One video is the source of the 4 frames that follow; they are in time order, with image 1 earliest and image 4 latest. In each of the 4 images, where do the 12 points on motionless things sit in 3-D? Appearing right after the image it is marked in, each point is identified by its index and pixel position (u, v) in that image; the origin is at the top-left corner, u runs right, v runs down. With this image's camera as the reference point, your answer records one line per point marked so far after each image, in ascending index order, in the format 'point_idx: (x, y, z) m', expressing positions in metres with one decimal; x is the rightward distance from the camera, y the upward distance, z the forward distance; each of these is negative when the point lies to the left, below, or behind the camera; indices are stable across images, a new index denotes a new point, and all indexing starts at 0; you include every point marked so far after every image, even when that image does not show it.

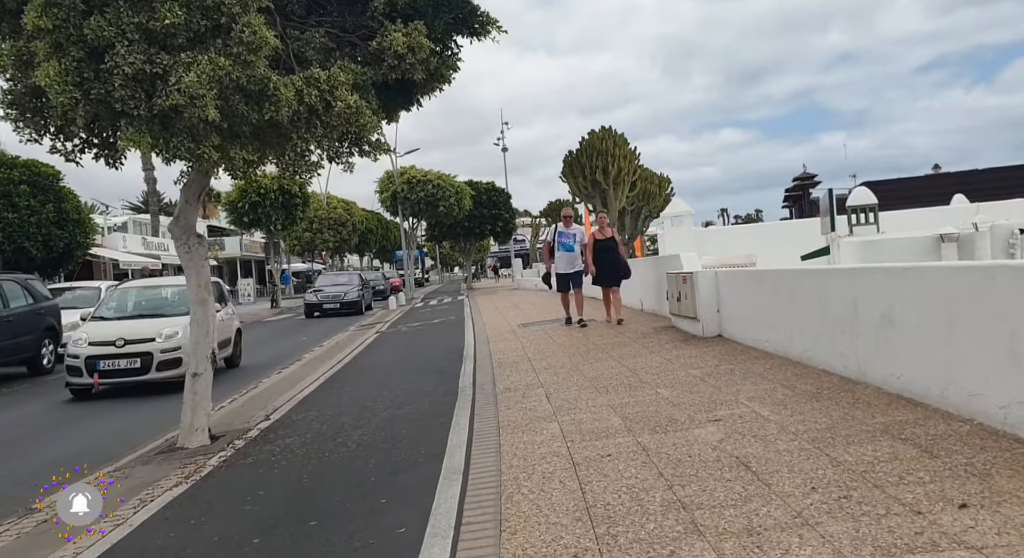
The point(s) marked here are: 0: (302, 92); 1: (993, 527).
0: (-1.9, +1.7, +5.6) m
1: (+2.0, -1.0, +2.6) m
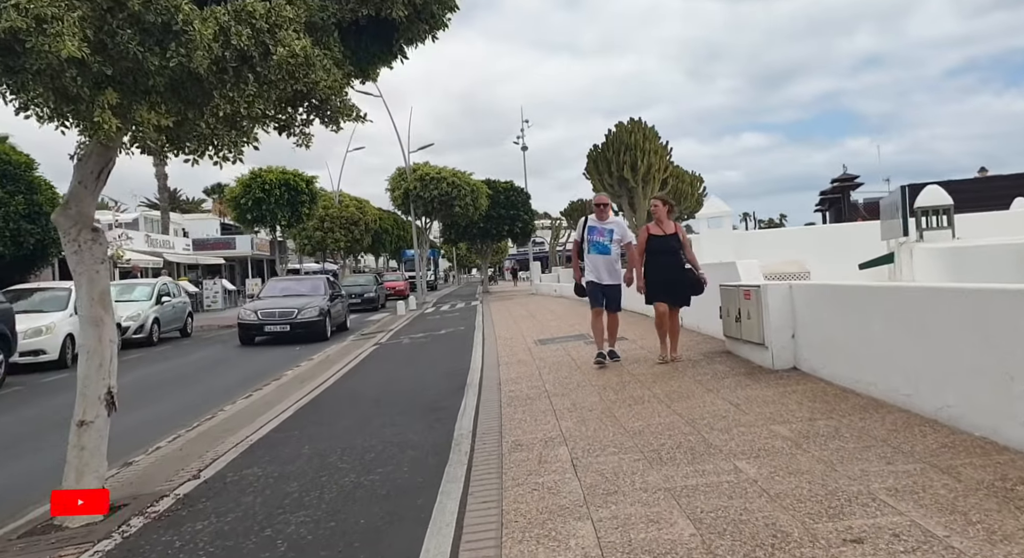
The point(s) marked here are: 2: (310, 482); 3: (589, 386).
0: (-1.8, +1.6, +3.9) m
1: (+1.9, -1.1, +0.8) m
2: (-1.4, -1.4, +4.4) m
3: (+0.8, -1.1, +6.3) m
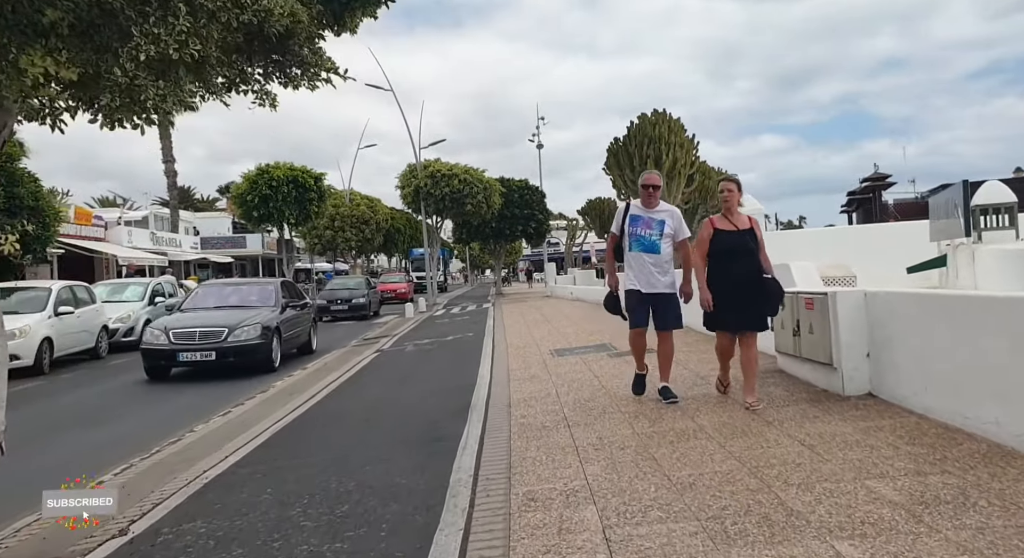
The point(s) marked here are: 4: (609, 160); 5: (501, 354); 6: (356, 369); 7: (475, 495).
0: (-1.7, +1.6, +2.9) m
1: (+1.9, -1.2, -0.4) m
2: (-1.4, -1.4, +3.4) m
3: (+0.9, -1.1, +5.2) m
4: (+3.0, +3.7, +19.4) m
5: (-0.2, -1.2, +9.7) m
6: (-2.5, -1.4, +9.9) m
7: (-0.2, -1.3, +3.9) m
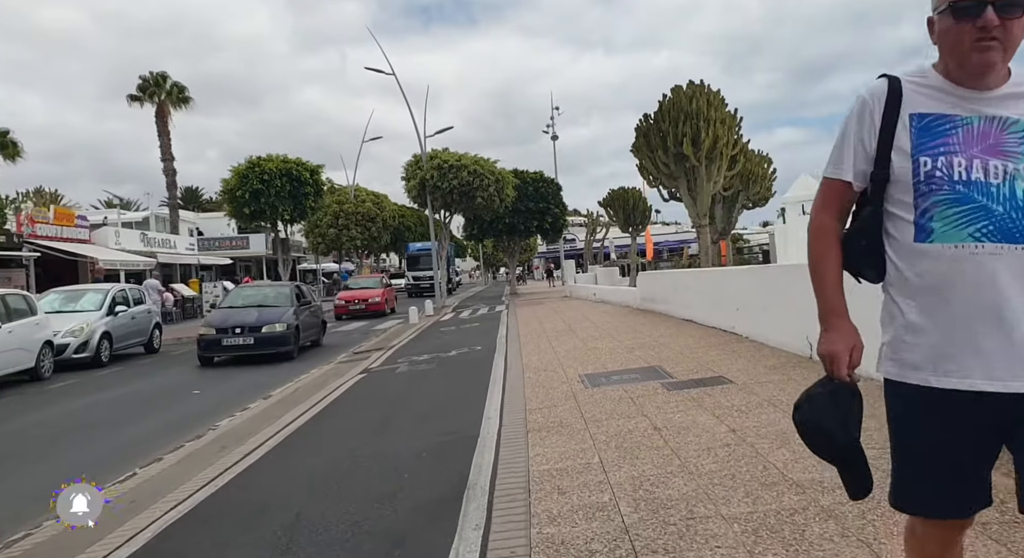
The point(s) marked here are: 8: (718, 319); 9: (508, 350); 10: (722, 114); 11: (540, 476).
0: (-1.7, +1.5, +0.7) m
1: (+1.9, -1.2, -2.7) m
2: (-1.3, -1.5, +1.2) m
3: (+1.0, -1.2, +2.9) m
4: (+3.4, +3.7, +17.1) m
5: (+0.1, -1.2, +7.4) m
6: (-2.3, -1.5, +7.7) m
7: (-0.2, -1.4, +1.7) m
8: (+3.4, -0.7, +10.2) m
9: (-0.1, -1.2, +10.3) m
10: (+5.3, +4.2, +16.0) m
11: (+0.2, -1.3, +4.0) m
